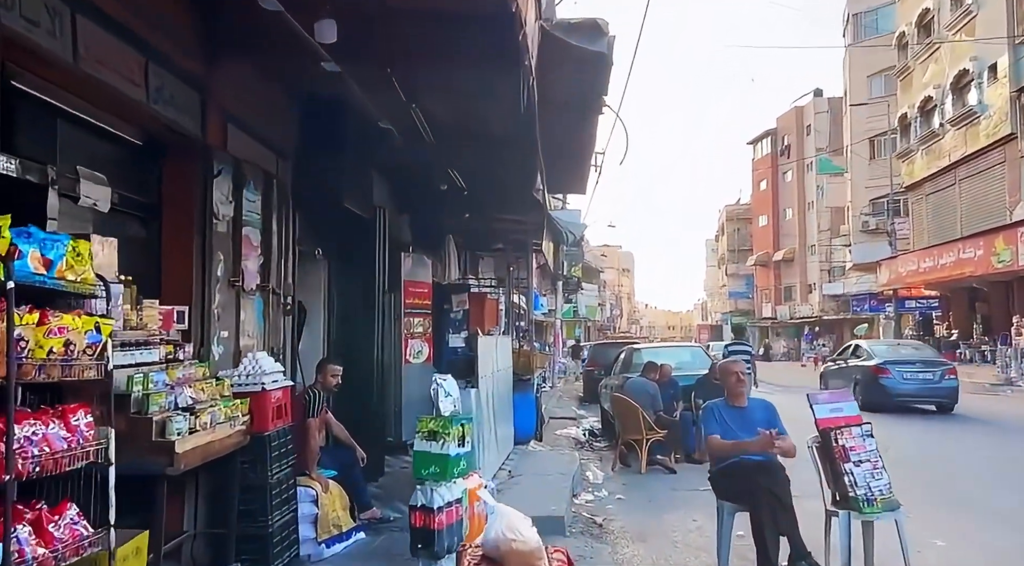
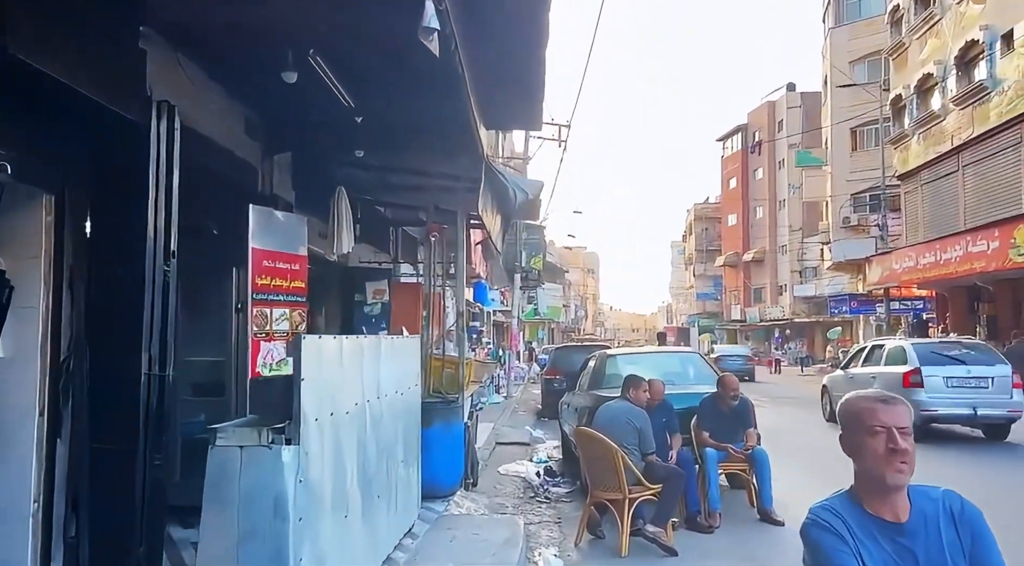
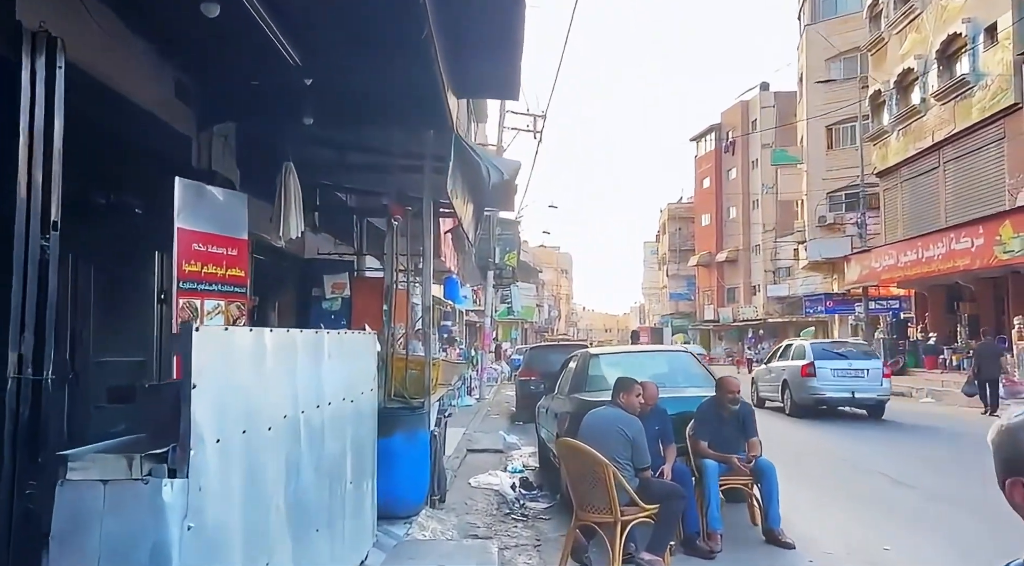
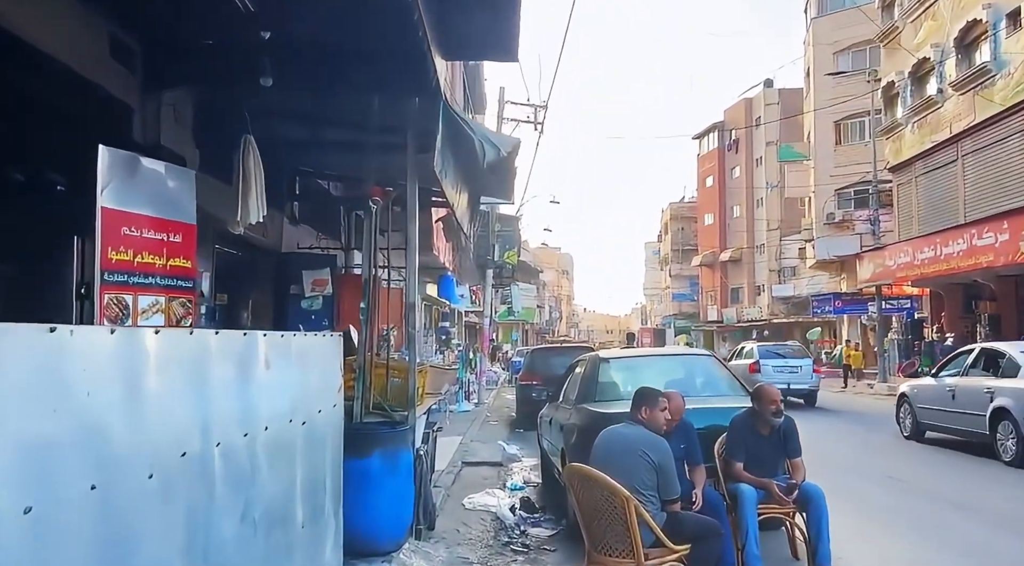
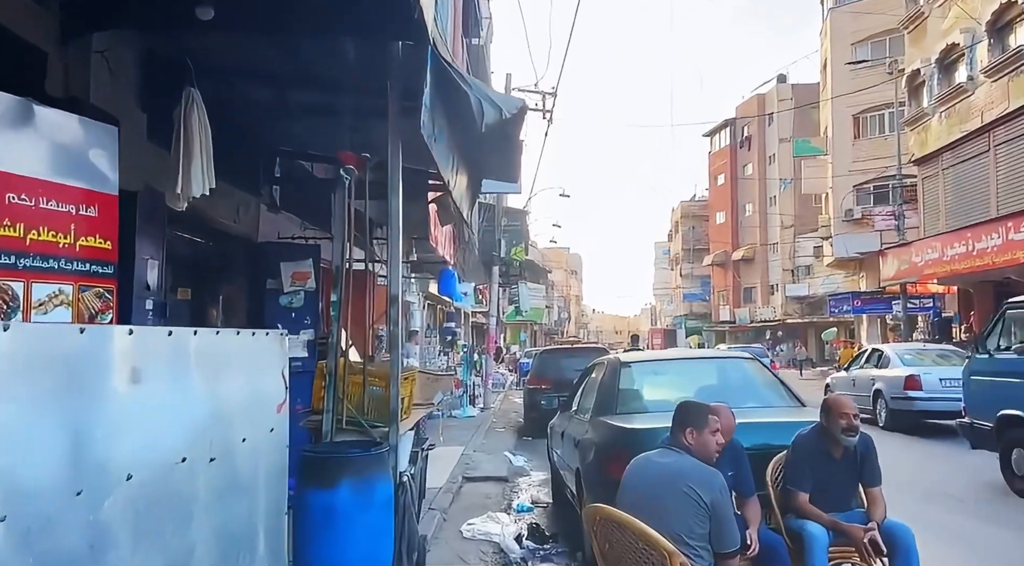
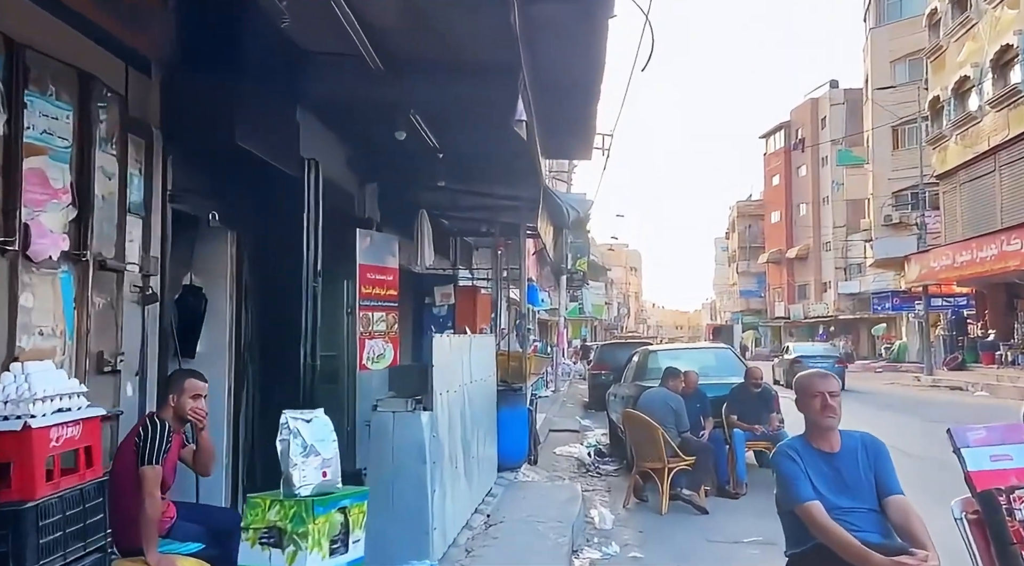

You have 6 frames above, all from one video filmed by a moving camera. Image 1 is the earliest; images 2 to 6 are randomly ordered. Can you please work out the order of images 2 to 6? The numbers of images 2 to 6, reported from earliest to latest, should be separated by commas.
6, 2, 3, 4, 5
